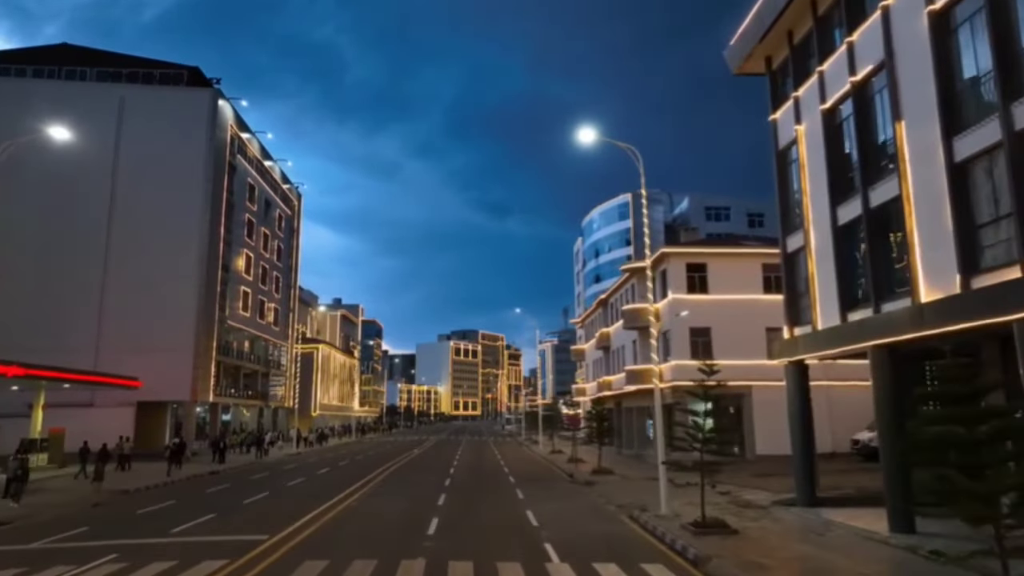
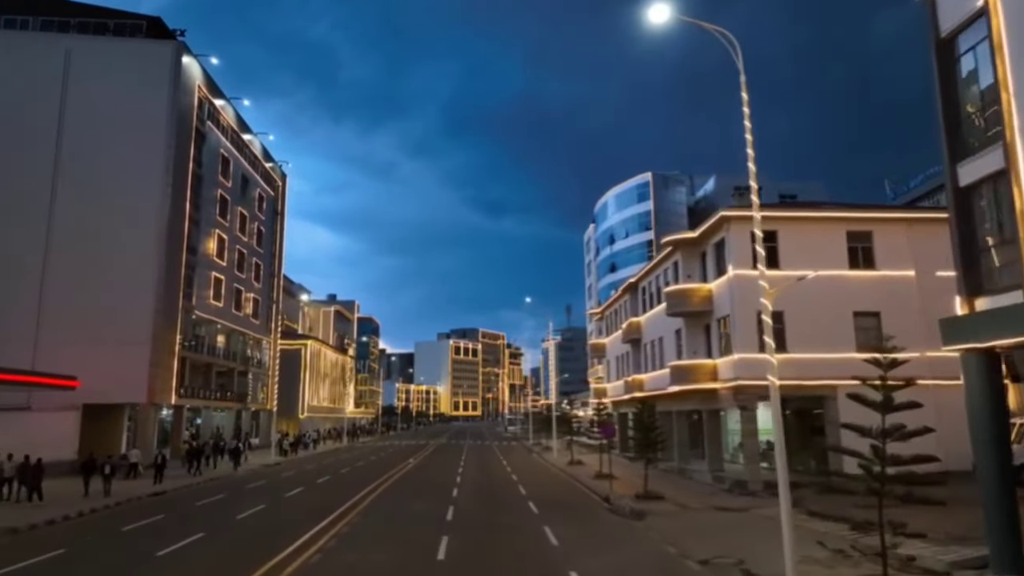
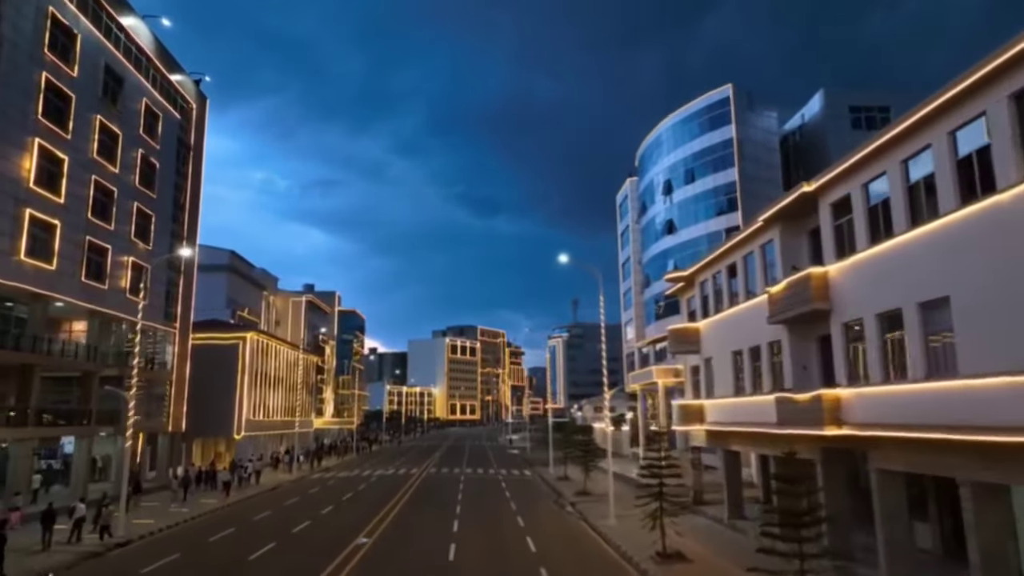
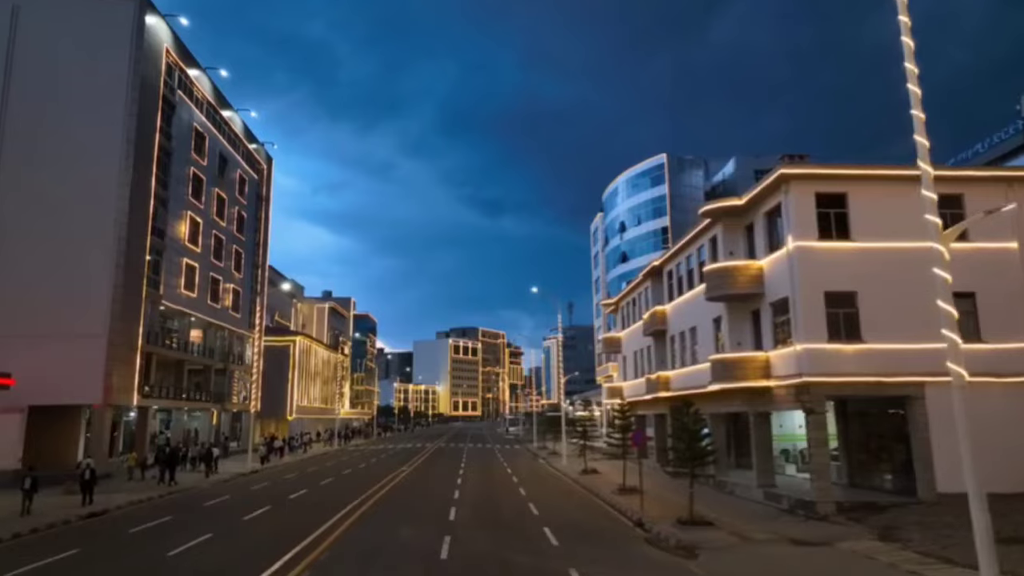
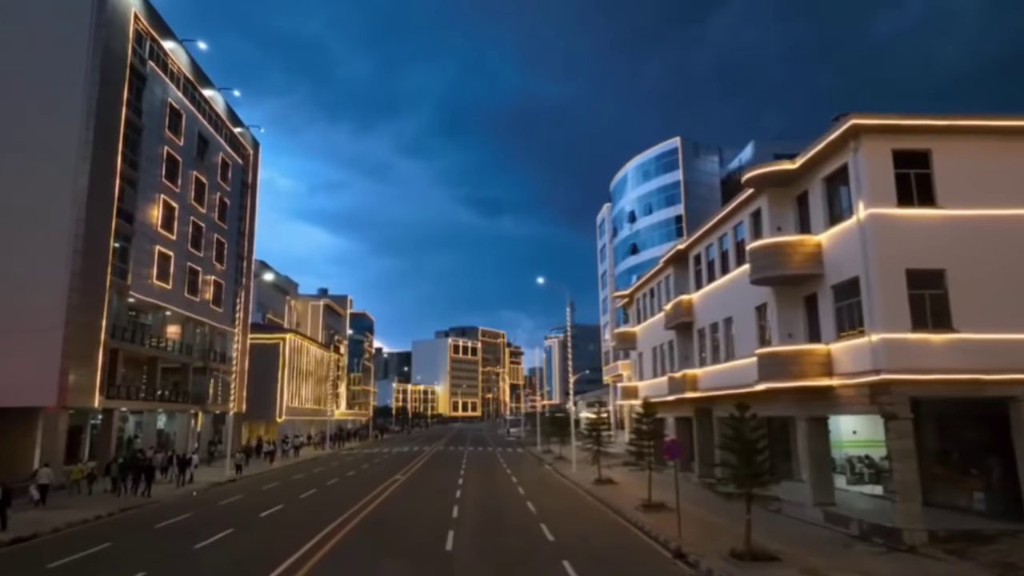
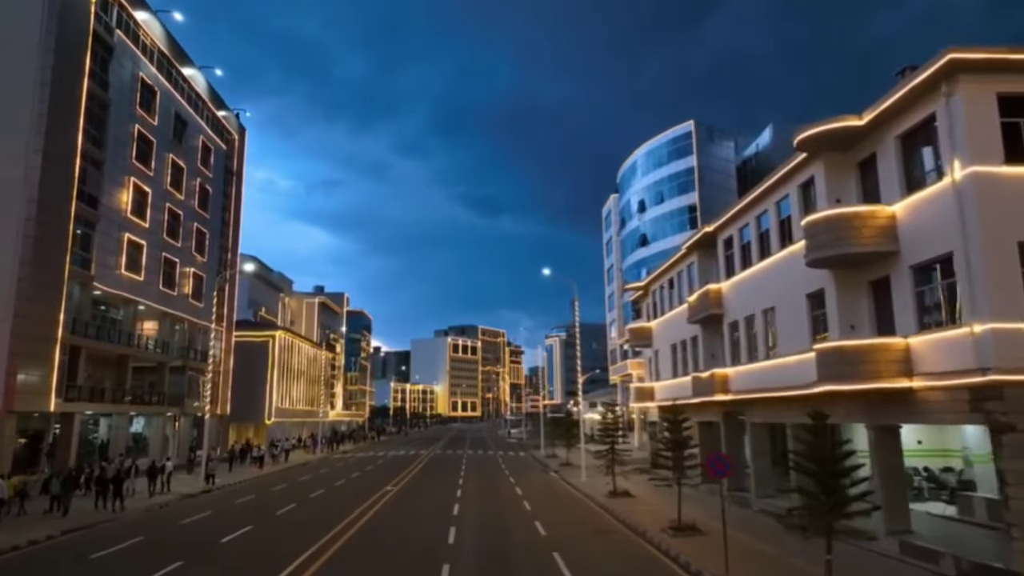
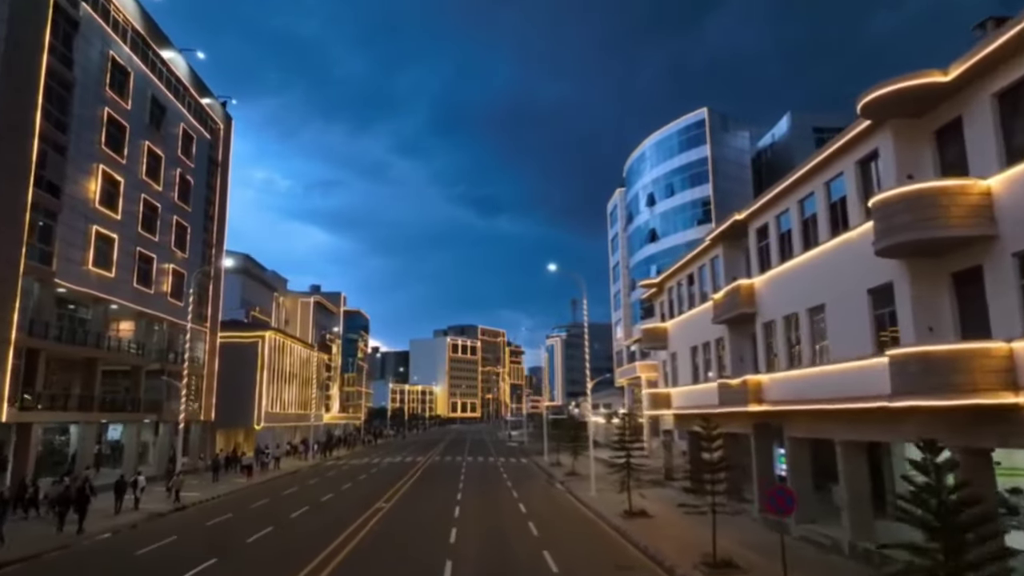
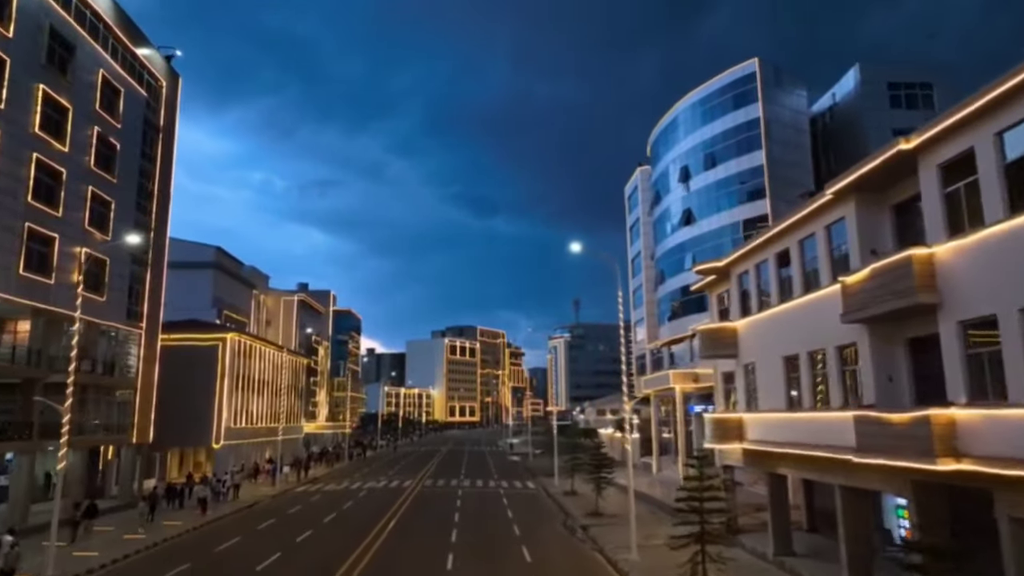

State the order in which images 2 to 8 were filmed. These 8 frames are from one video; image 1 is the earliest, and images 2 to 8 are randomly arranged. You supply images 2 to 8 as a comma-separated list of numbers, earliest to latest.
2, 4, 5, 6, 7, 3, 8
